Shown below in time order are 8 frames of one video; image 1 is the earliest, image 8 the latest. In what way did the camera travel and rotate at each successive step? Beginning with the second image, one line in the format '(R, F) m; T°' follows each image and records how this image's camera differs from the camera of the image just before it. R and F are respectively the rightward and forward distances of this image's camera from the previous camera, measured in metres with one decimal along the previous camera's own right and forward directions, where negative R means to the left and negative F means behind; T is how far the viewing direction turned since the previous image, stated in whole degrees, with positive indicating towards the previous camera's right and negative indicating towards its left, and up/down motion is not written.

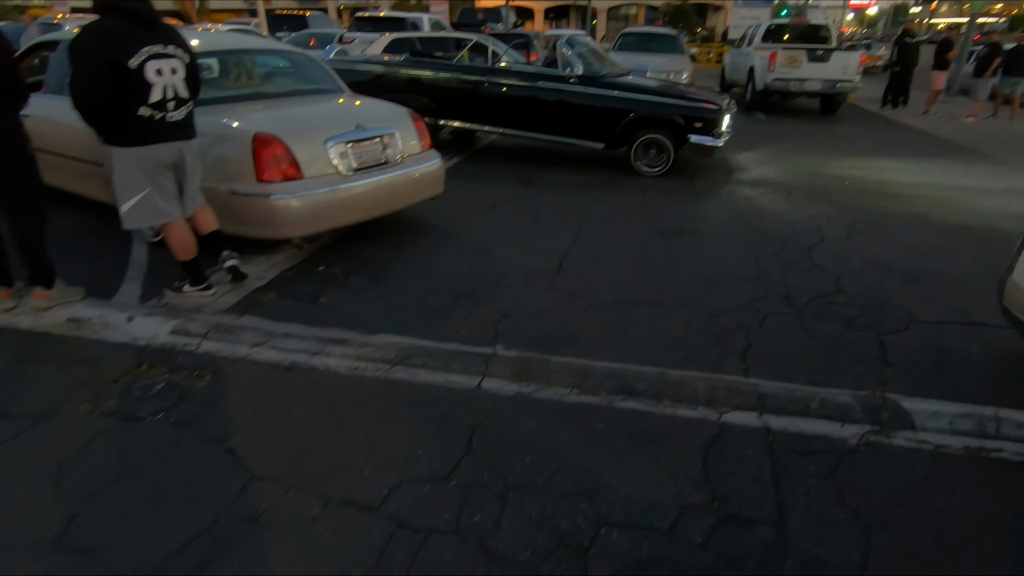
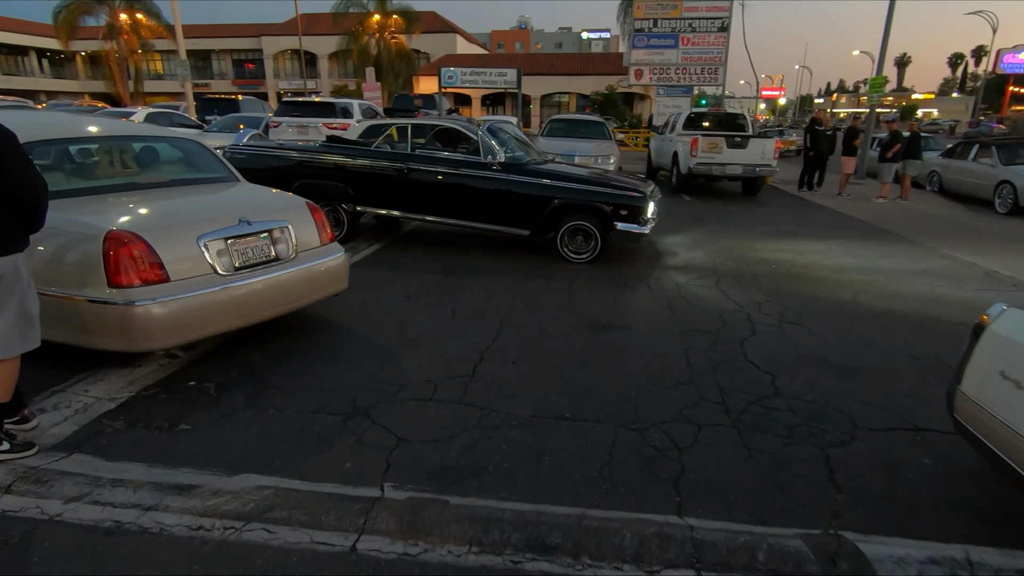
(+0.2, +0.4) m; +5°
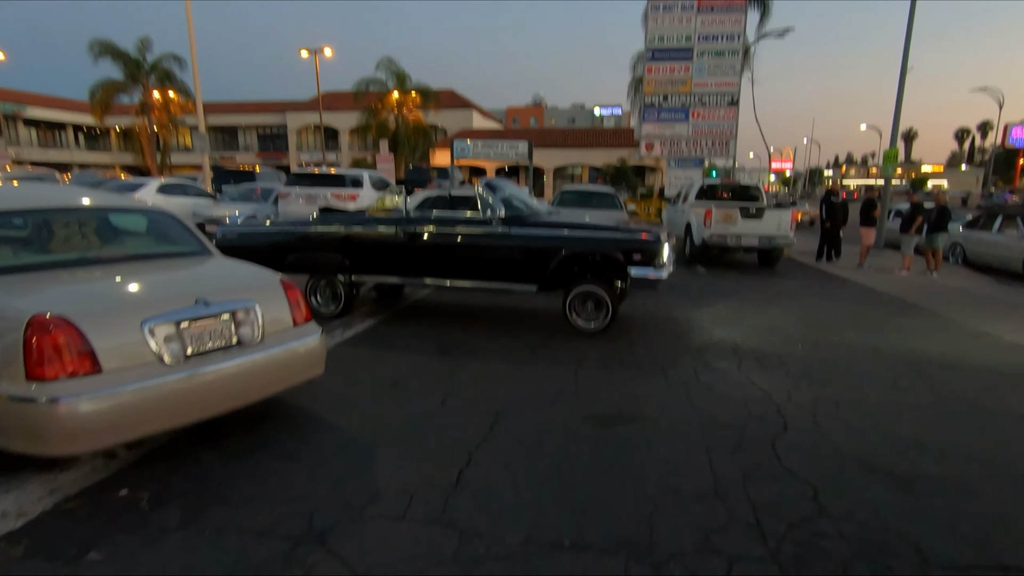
(+0.1, +0.5) m; -1°
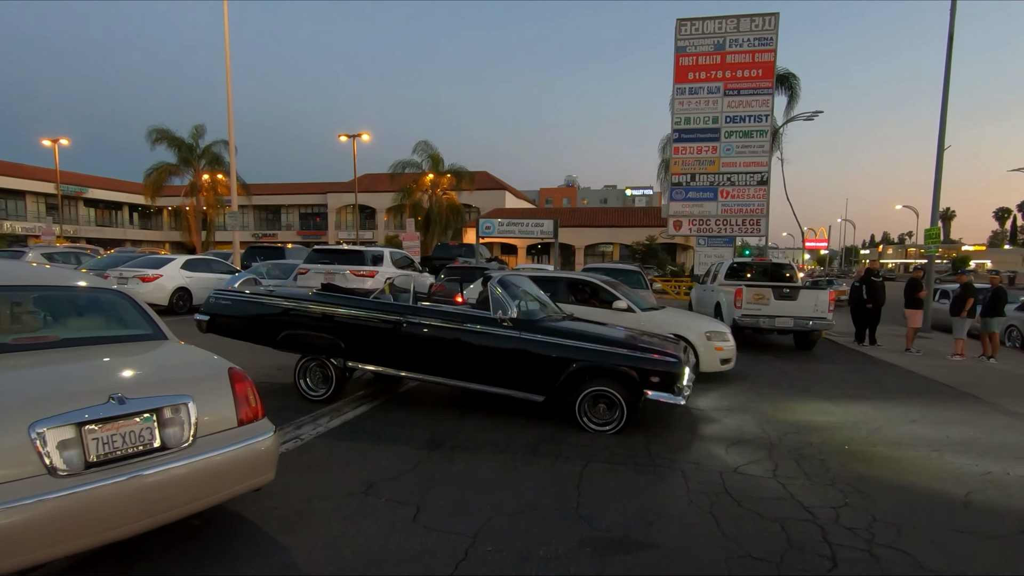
(+0.3, +0.5) m; -3°
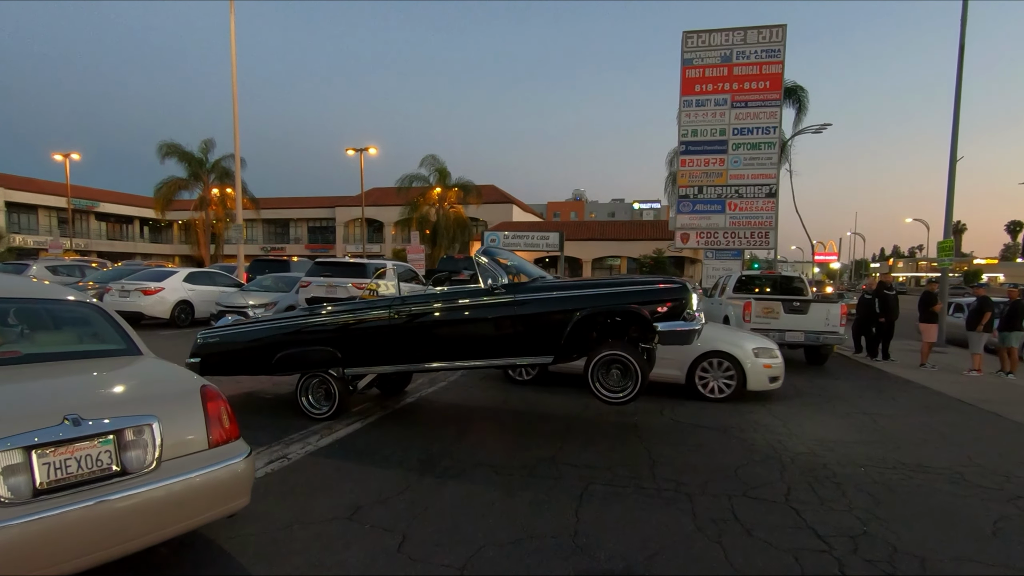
(+0.1, +0.2) m; -1°
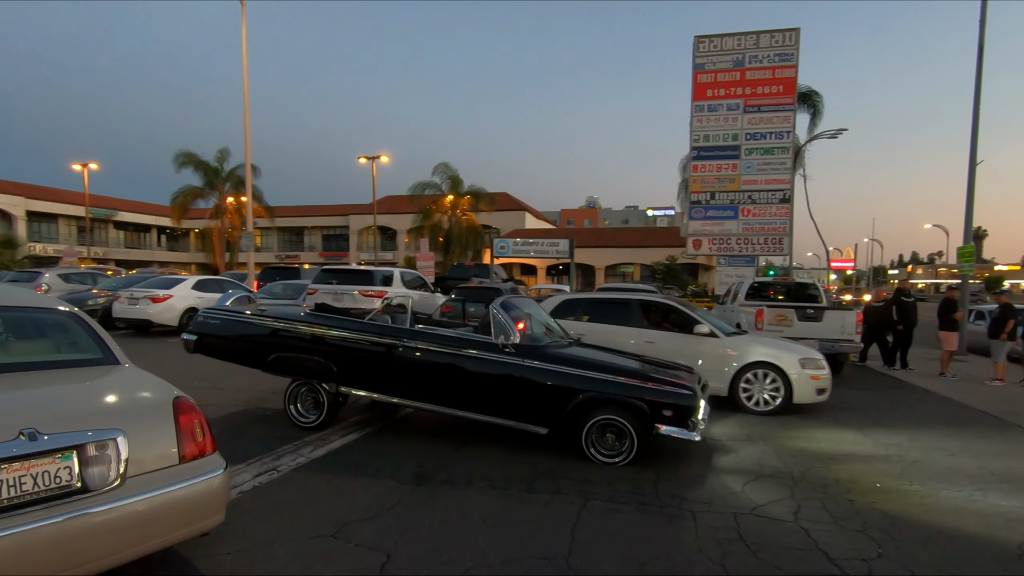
(+0.1, +0.2) m; -1°
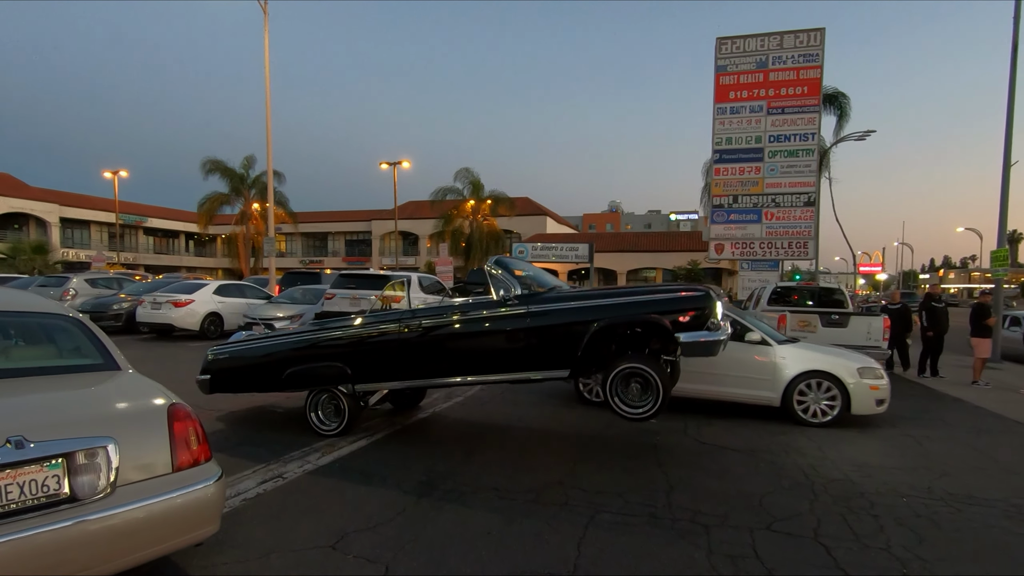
(+0.1, +0.1) m; -2°
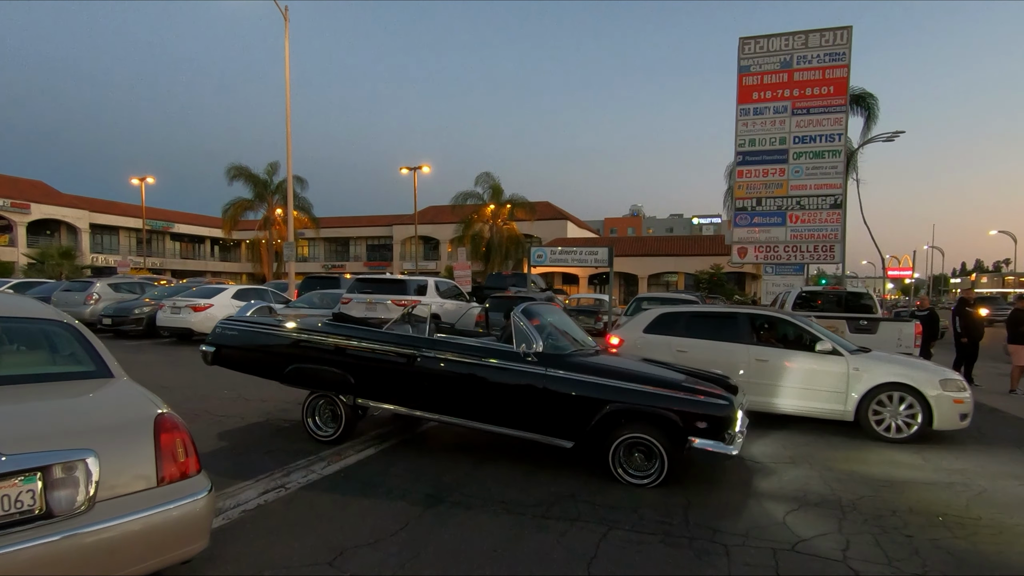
(+0.1, +0.2) m; -2°
